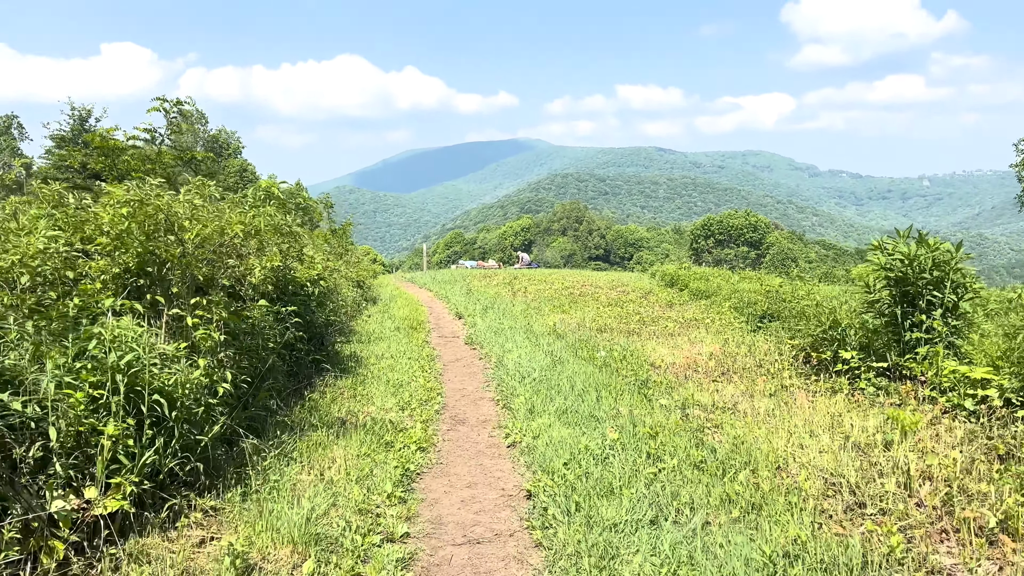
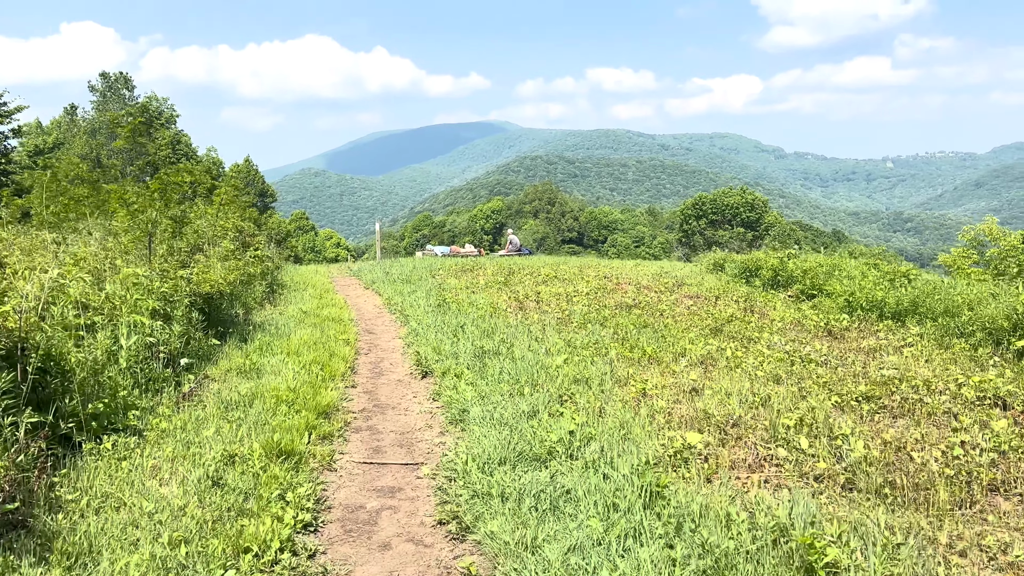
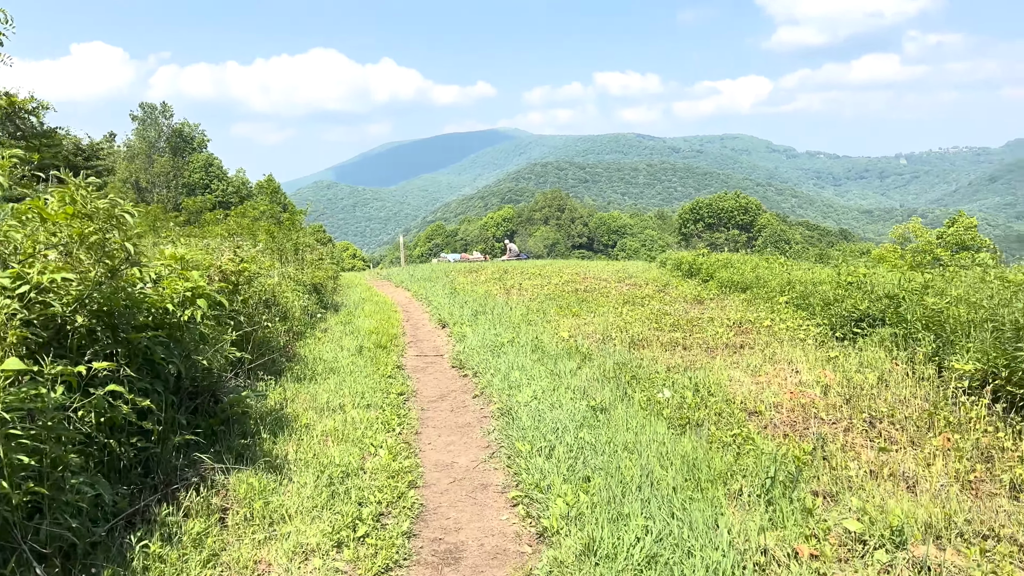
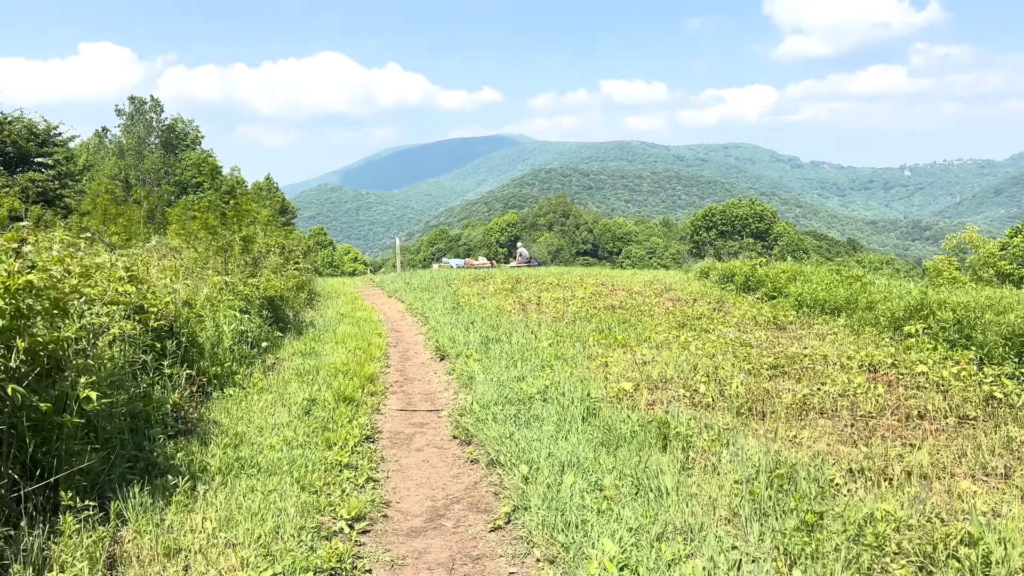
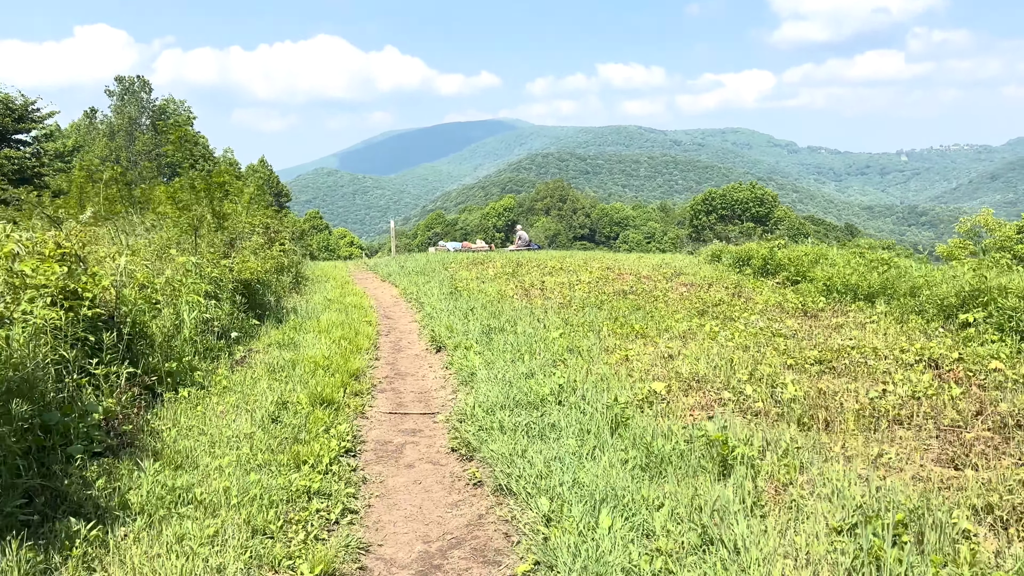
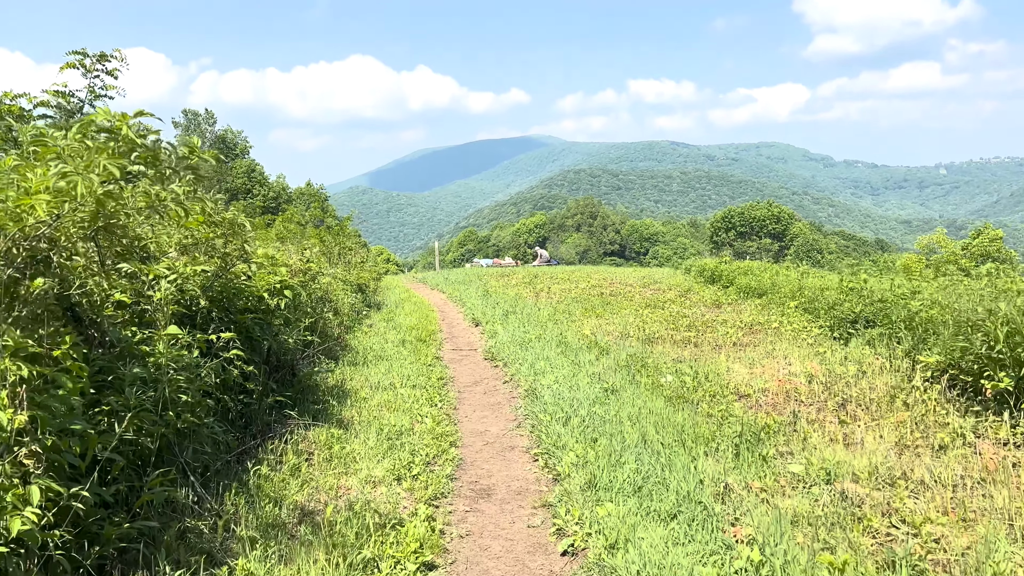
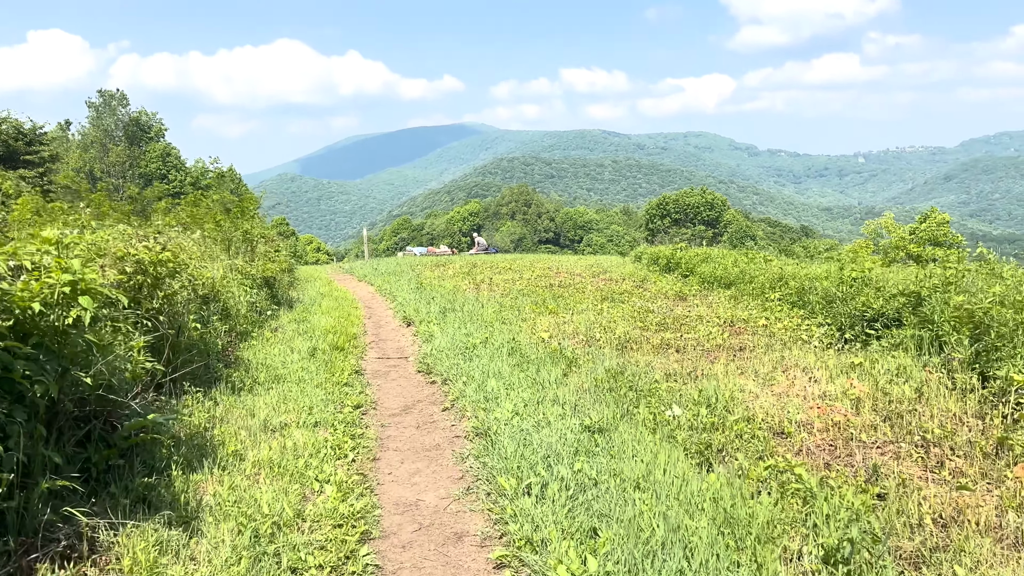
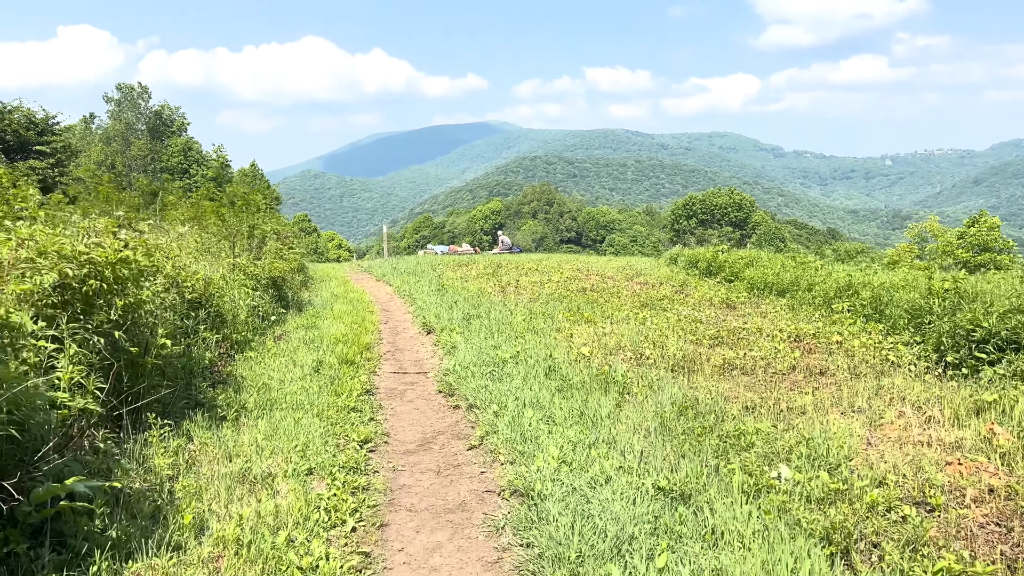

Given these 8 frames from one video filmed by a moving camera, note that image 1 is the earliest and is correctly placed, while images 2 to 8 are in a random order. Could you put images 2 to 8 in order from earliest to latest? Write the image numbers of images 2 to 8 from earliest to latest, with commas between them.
6, 3, 7, 8, 4, 5, 2
